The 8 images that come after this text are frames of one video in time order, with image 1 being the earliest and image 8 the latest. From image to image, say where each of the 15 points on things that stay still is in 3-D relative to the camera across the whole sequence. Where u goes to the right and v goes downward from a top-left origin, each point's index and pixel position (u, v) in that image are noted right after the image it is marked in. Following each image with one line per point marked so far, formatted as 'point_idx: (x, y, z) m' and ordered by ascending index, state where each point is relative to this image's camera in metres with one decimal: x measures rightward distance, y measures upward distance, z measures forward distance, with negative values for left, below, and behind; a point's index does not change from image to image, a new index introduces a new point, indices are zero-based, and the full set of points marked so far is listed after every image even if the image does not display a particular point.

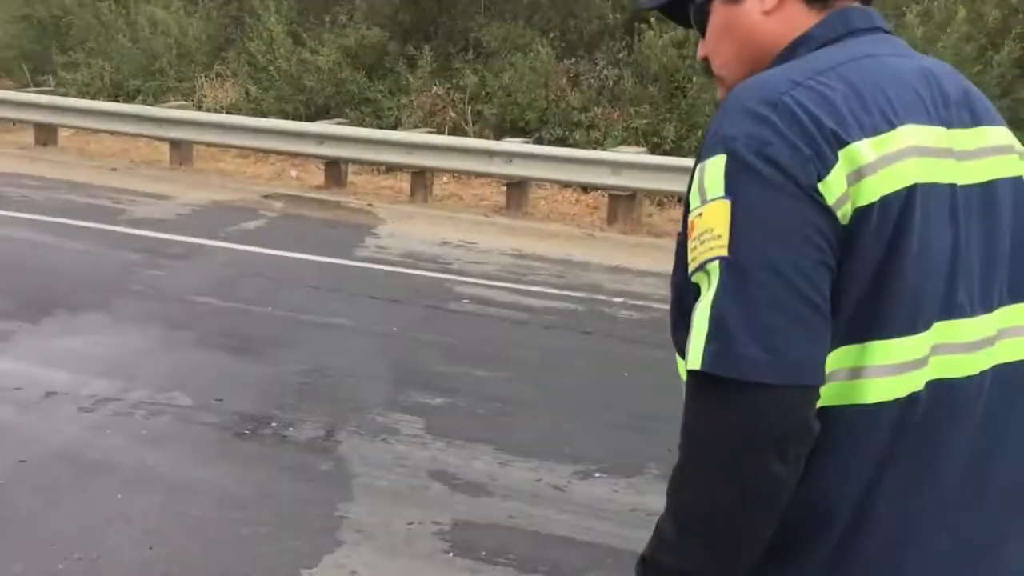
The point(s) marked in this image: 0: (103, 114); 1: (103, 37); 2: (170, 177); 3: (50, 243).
0: (-3.8, +1.6, +9.3) m
1: (-4.5, +2.8, +11.0) m
2: (-3.1, +1.0, +9.0) m
3: (-3.0, +0.3, +6.5) m
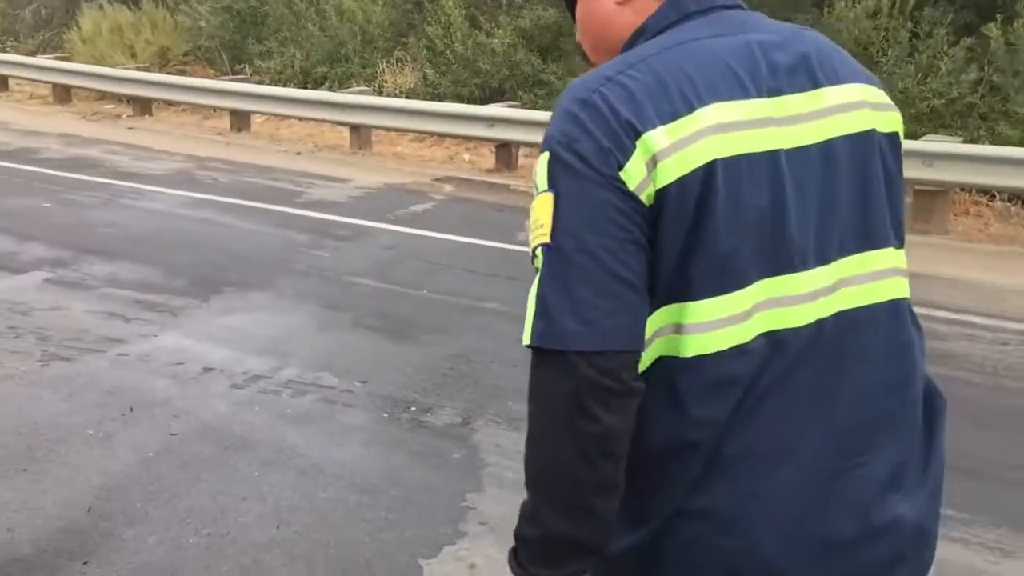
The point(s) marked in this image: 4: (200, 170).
0: (-2.2, +1.8, +9.7) m
1: (-2.5, +3.0, +11.5) m
2: (-1.5, +1.2, +9.2) m
3: (-1.9, +0.4, +6.8) m
4: (-2.7, +1.0, +8.8) m
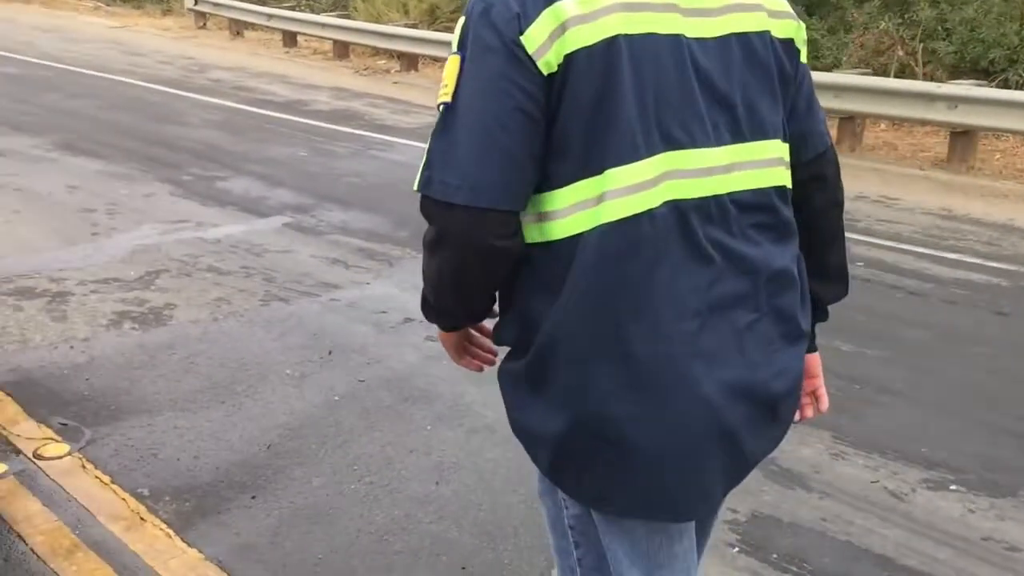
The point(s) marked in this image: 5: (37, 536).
0: (+0.3, +2.3, +9.7) m
1: (+0.5, +3.5, +11.5) m
2: (+0.8, +1.5, +9.1) m
3: (-0.3, +0.8, +6.9) m
4: (-0.6, +1.5, +9.0) m
5: (-1.4, -0.7, +2.8) m
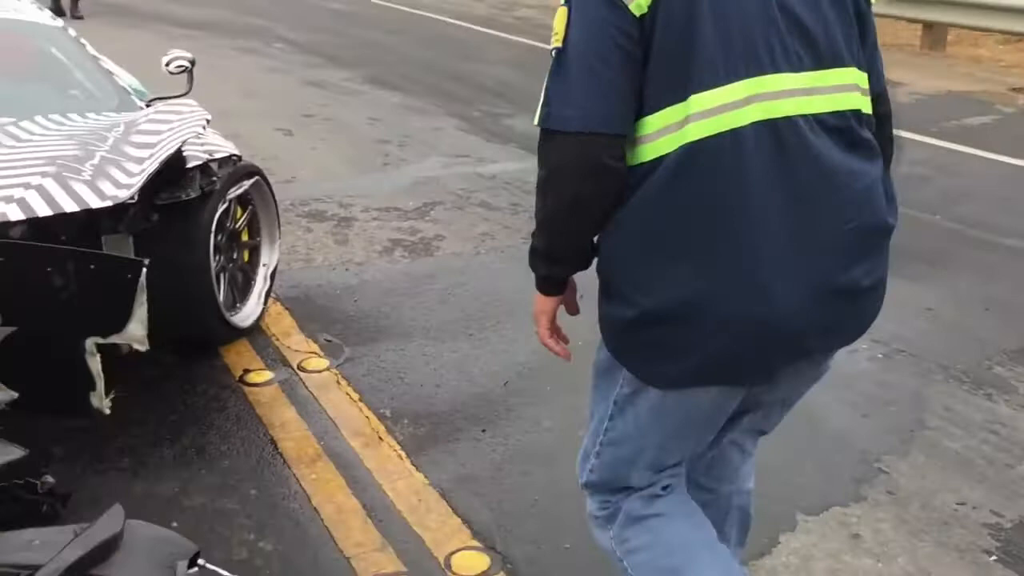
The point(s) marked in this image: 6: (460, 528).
0: (+3.1, +2.6, +9.0) m
1: (+3.9, +4.0, +10.5) m
2: (+3.3, +1.9, +8.3) m
3: (+1.6, +1.1, +6.6) m
4: (+2.0, +1.9, +8.6) m
5: (-0.7, -0.5, +3.1) m
6: (-0.1, -0.7, +2.7) m
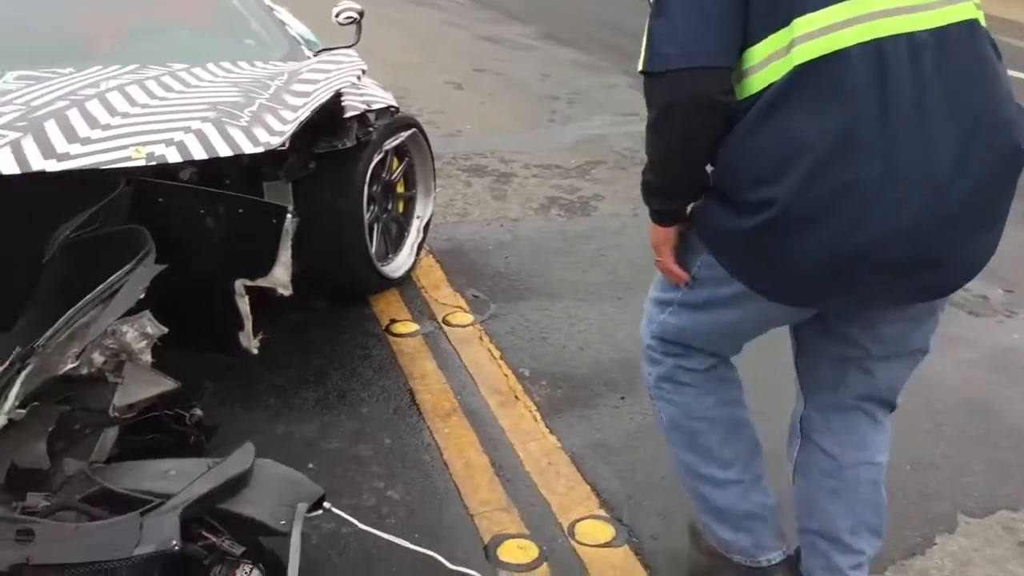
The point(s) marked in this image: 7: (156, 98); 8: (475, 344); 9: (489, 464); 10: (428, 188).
0: (+4.6, +2.8, +8.1) m
1: (+5.8, +4.1, +9.5) m
2: (+4.7, +2.0, +7.5) m
3: (+2.6, +1.2, +6.1) m
4: (+3.5, +2.1, +8.0) m
5: (-0.3, -0.3, +3.1) m
6: (+0.2, -0.6, +2.7) m
7: (-1.0, +0.6, +2.9) m
8: (-0.1, -0.2, +3.4) m
9: (-0.1, -0.5, +2.8) m
10: (-0.3, +0.4, +4.1) m
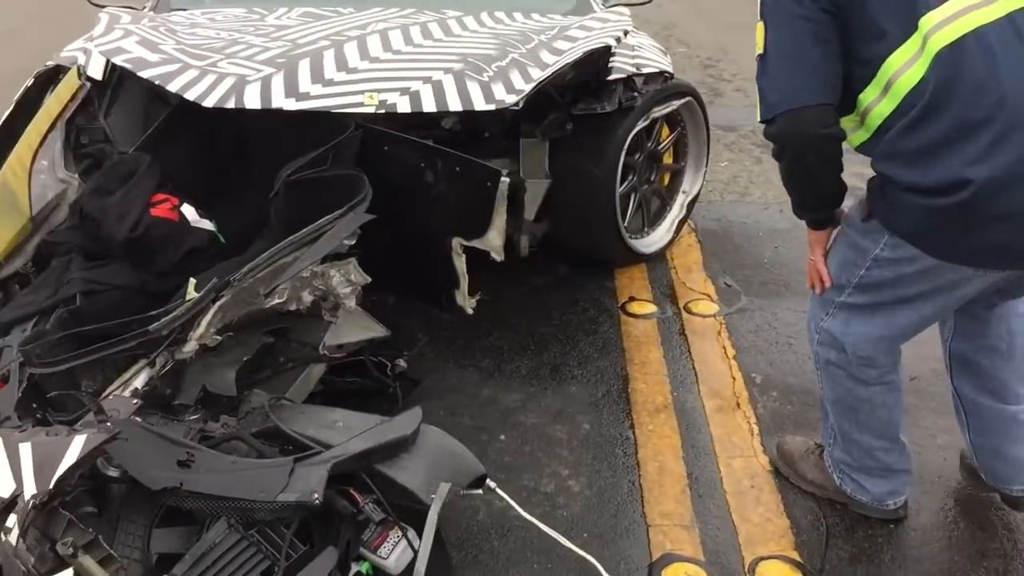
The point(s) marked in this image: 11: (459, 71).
0: (+7.0, +2.1, +5.9) m
1: (+8.7, +3.3, +6.8) m
2: (+6.7, +1.3, +5.4) m
3: (+4.3, +0.9, +4.8) m
4: (+5.7, +1.6, +6.2) m
5: (+0.4, -0.3, +2.9) m
6: (+0.6, -0.6, +2.4) m
7: (-0.3, +0.7, +2.9) m
8: (+0.6, -0.2, +3.2) m
9: (+0.4, -0.5, +2.6) m
10: (+0.7, +0.5, +3.8) m
11: (-0.1, +0.6, +2.7) m
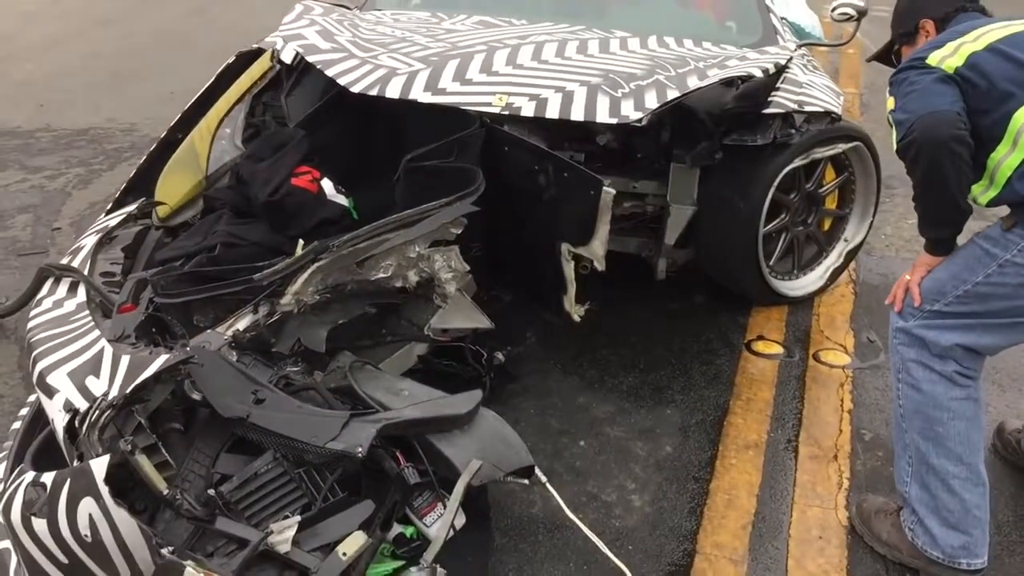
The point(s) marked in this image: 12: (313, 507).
0: (+8.1, +0.9, +4.3) m
1: (+10.0, +1.7, +4.7) m
2: (+7.6, +0.1, +3.8) m
3: (+5.0, +0.1, +3.8) m
4: (+6.8, +0.6, +4.8) m
5: (+0.6, -0.4, +2.9) m
6: (+0.7, -0.7, +2.3) m
7: (+0.2, +0.7, +3.0) m
8: (+1.0, -0.3, +3.1) m
9: (+0.6, -0.6, +2.5) m
10: (+1.3, +0.3, +3.7) m
11: (+0.2, +0.6, +2.8) m
12: (-0.4, -0.5, +2.1) m
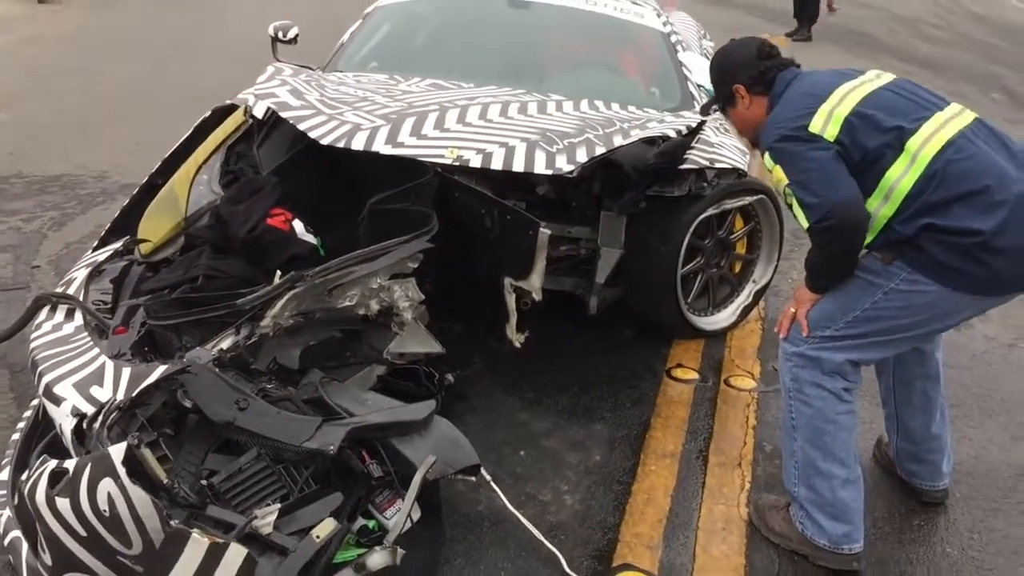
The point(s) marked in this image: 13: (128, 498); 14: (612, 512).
0: (+7.8, +0.7, +5.2) m
1: (+9.7, +1.5, +5.8) m
2: (+7.3, -0.1, +4.6) m
3: (+4.8, -0.1, +4.5) m
4: (+6.6, +0.3, +5.6) m
5: (+0.5, -0.5, +3.3) m
6: (+0.6, -0.8, +2.7) m
7: (0.0, +0.6, +3.4) m
8: (+0.8, -0.4, +3.5) m
9: (+0.5, -0.6, +2.9) m
10: (+1.1, +0.1, +4.2) m
11: (+0.1, +0.5, +3.2) m
12: (-0.5, -0.5, +2.4) m
13: (-0.8, -0.4, +2.1) m
14: (+0.3, -0.6, +2.9) m
